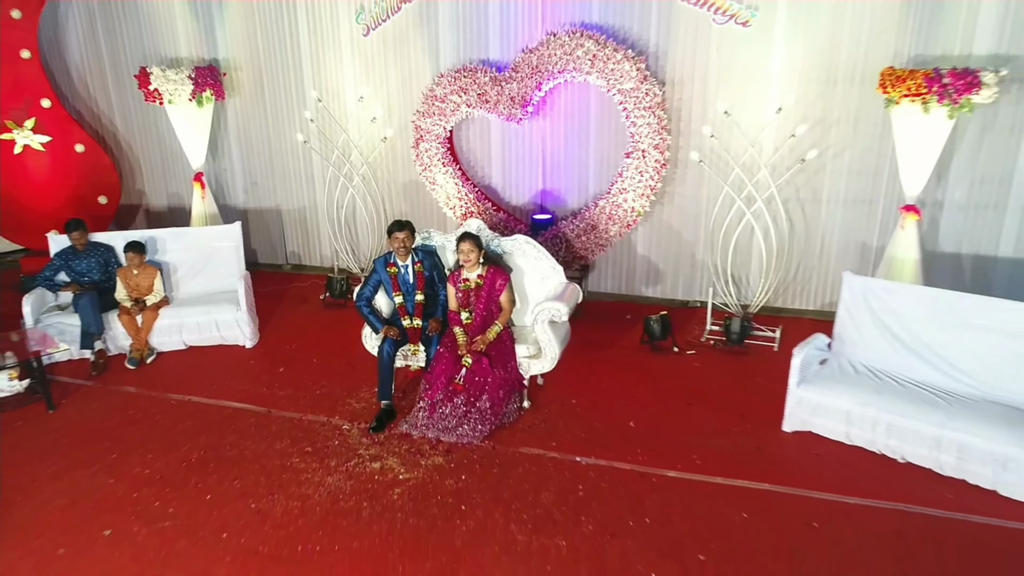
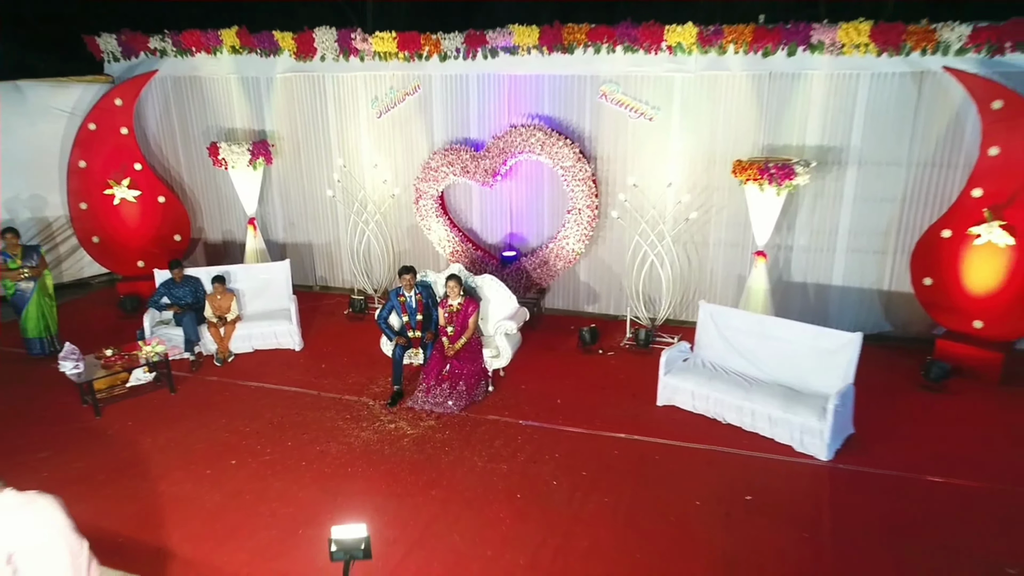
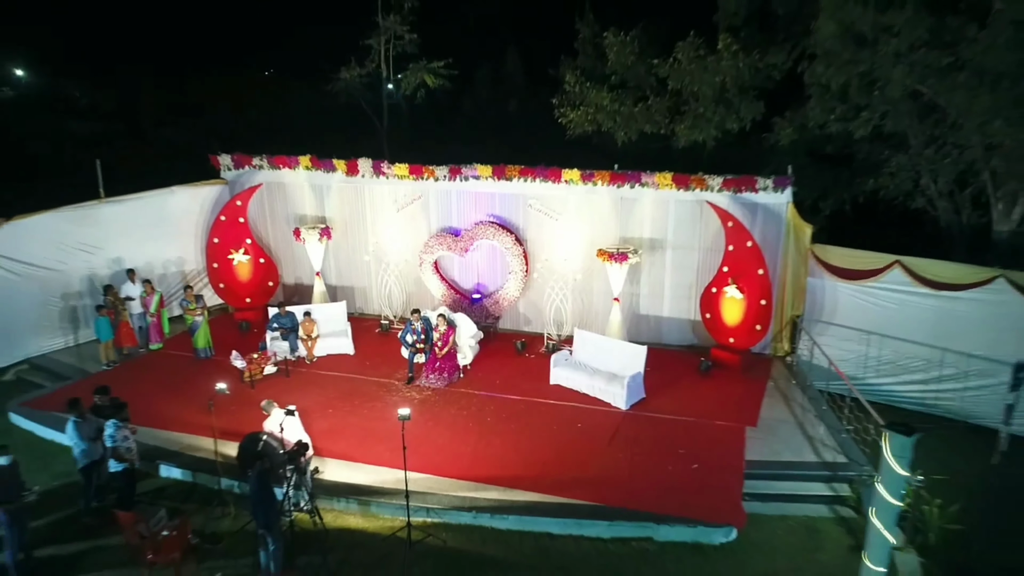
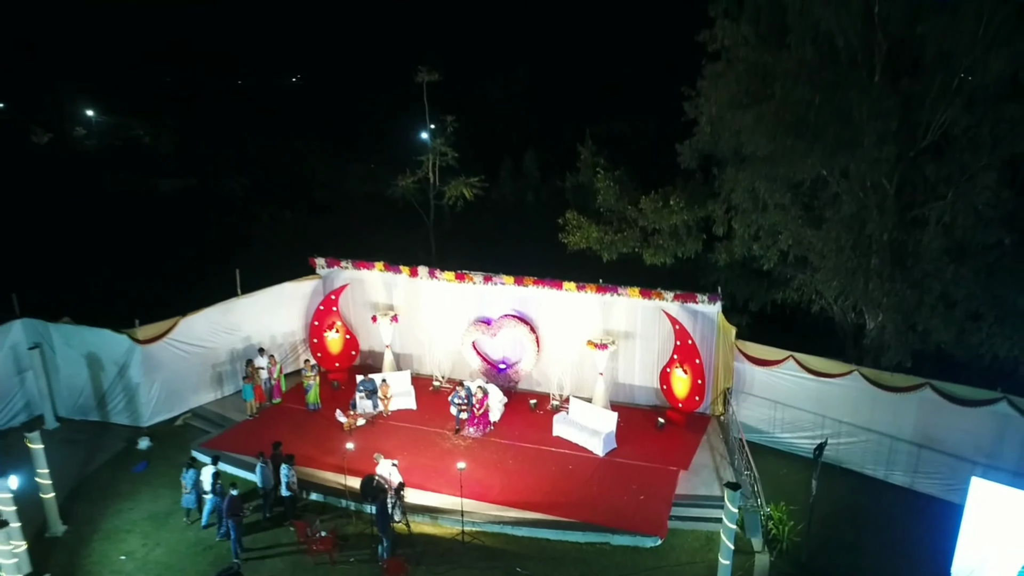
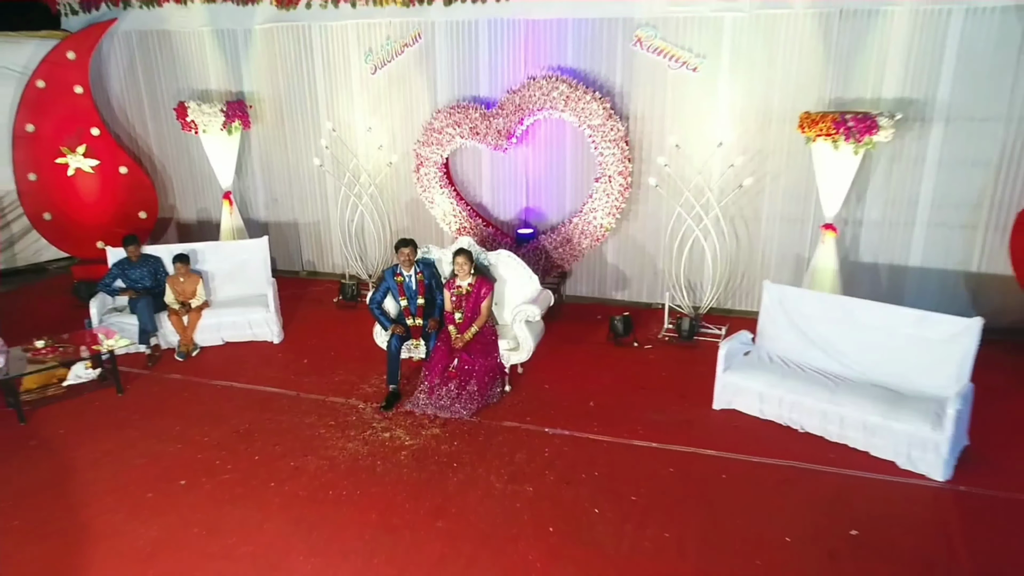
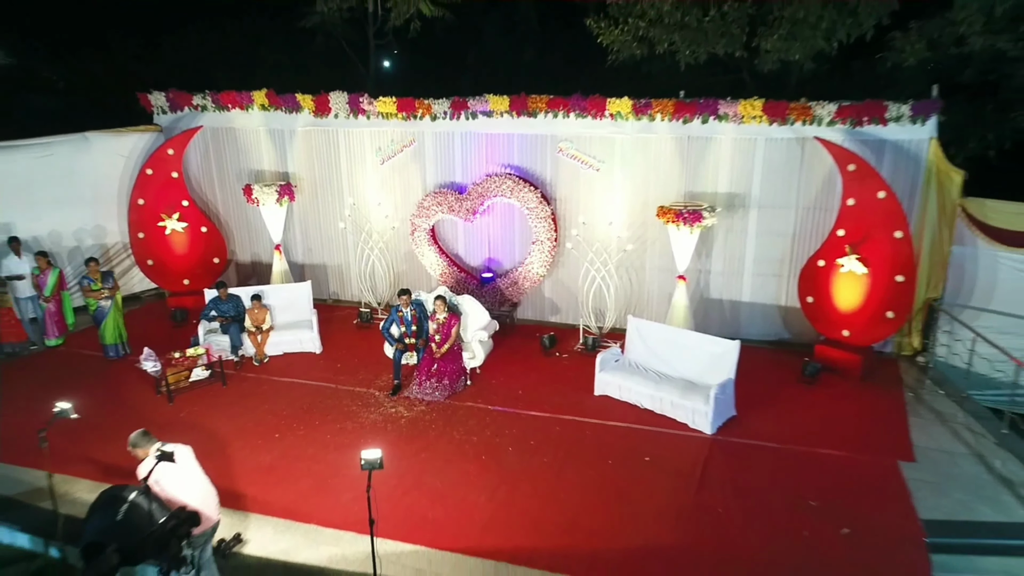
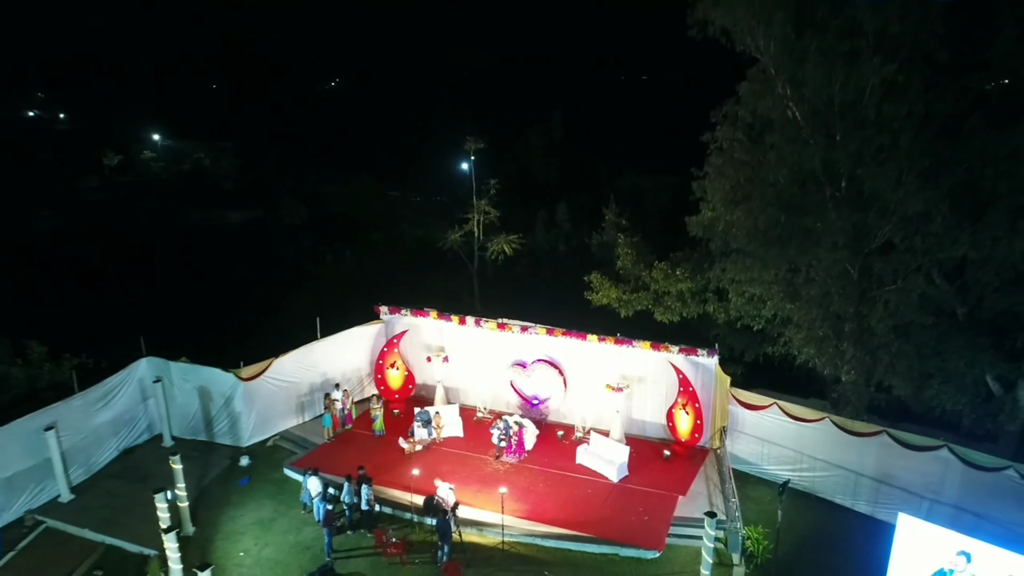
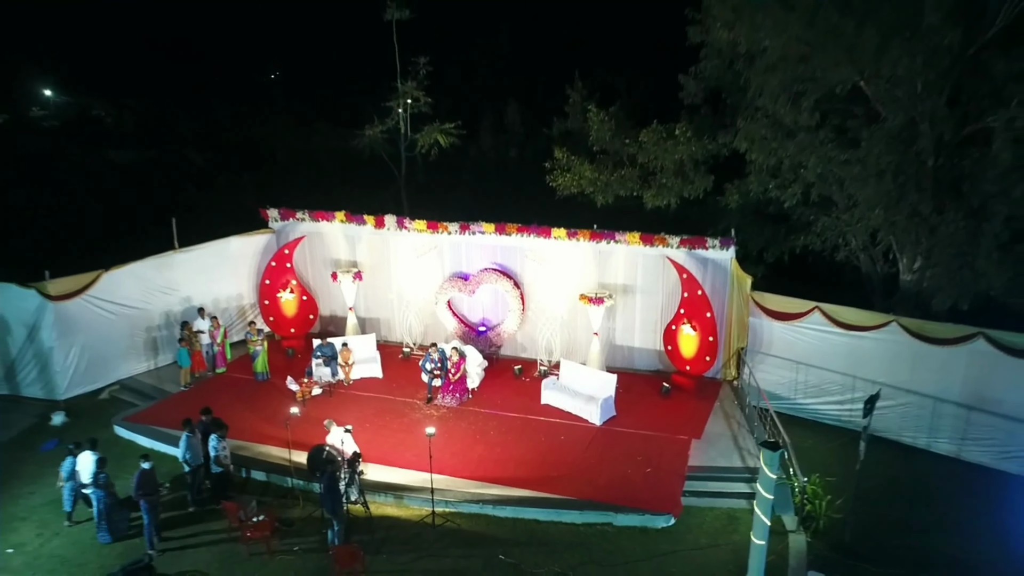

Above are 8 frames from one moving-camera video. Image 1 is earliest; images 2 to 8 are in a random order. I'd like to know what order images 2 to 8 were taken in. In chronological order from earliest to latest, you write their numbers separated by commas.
5, 2, 6, 3, 8, 4, 7
